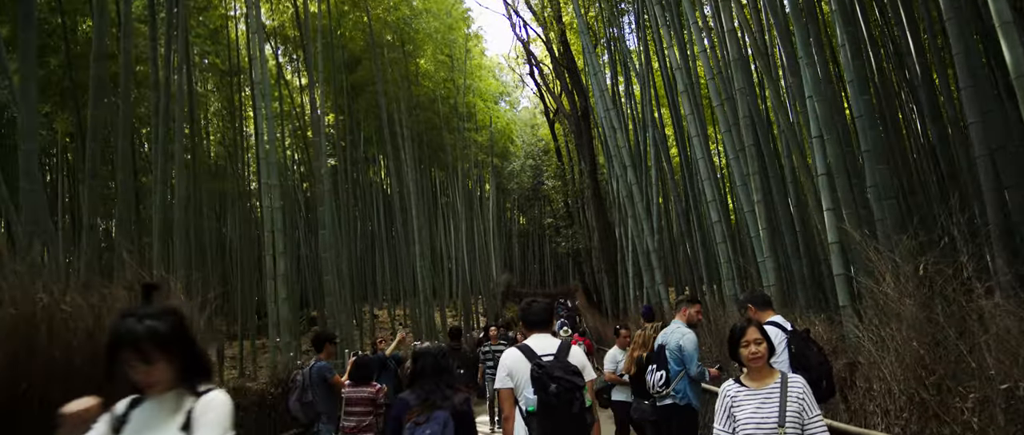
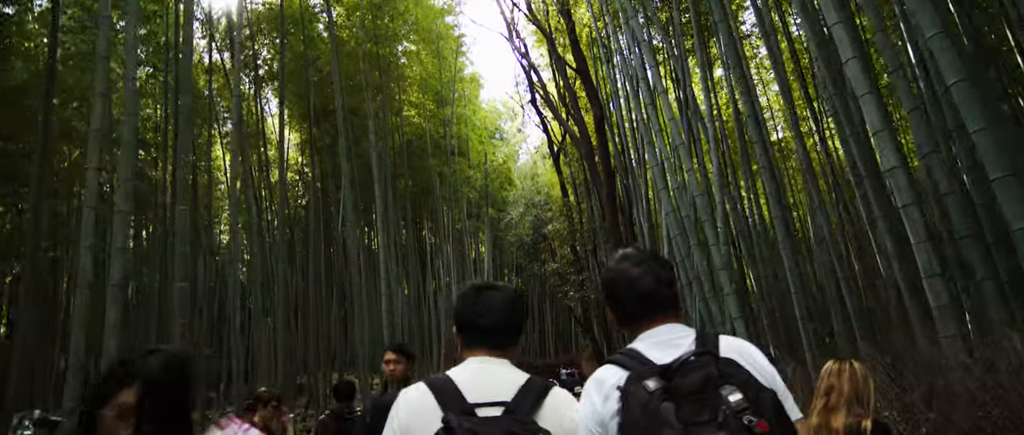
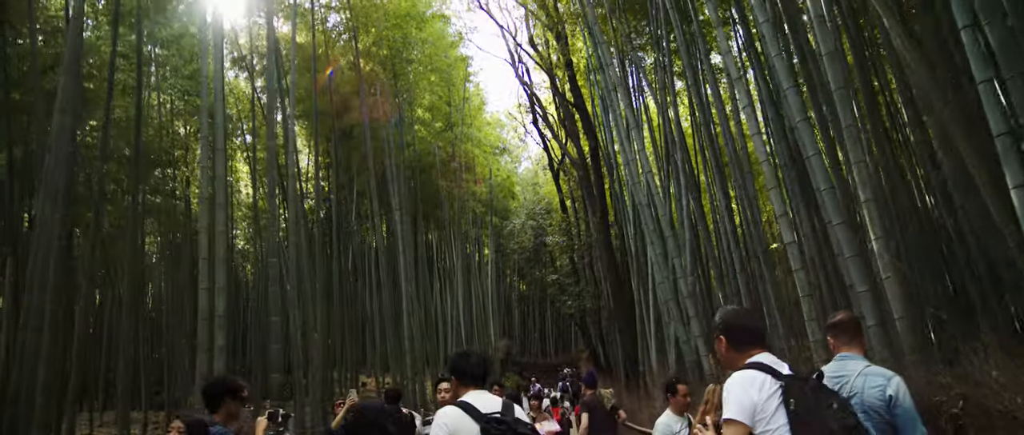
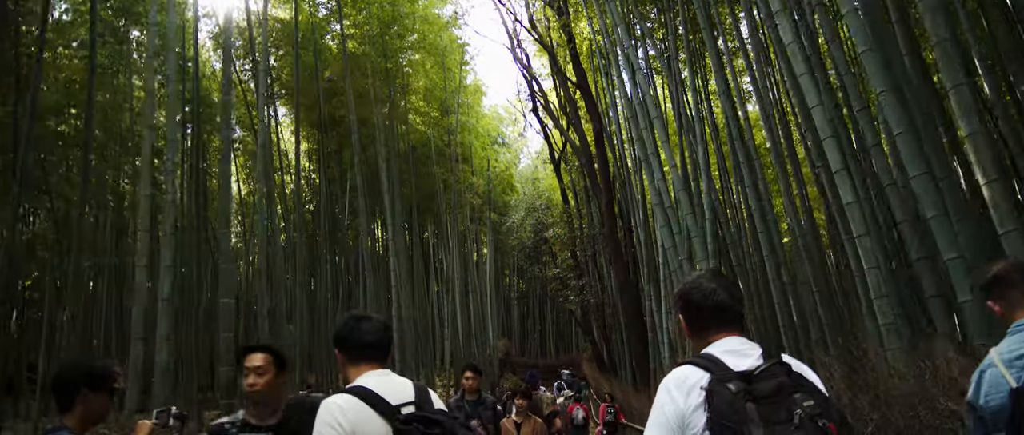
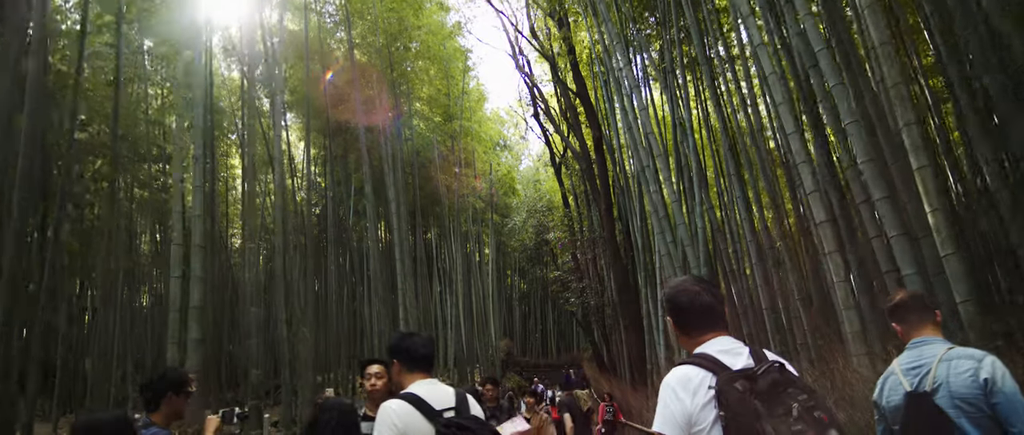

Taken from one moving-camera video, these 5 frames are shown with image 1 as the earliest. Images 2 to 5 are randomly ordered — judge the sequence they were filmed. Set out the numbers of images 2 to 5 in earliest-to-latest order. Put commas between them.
3, 5, 4, 2
